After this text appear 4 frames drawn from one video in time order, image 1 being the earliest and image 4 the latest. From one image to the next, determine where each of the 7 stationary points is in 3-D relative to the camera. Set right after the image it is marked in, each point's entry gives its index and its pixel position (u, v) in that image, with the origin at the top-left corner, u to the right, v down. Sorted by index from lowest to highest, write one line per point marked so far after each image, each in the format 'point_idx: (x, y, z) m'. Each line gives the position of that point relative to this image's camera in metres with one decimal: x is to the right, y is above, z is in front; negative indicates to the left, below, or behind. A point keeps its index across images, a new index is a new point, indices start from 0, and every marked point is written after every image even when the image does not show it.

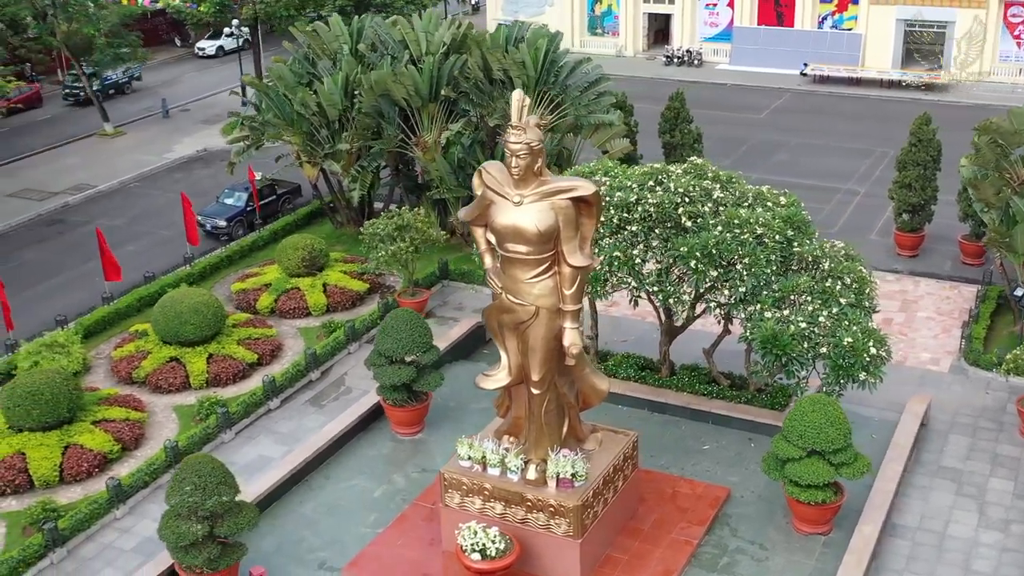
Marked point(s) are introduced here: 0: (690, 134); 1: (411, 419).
0: (+3.0, +2.6, +19.5) m
1: (-1.1, -1.5, +13.2) m
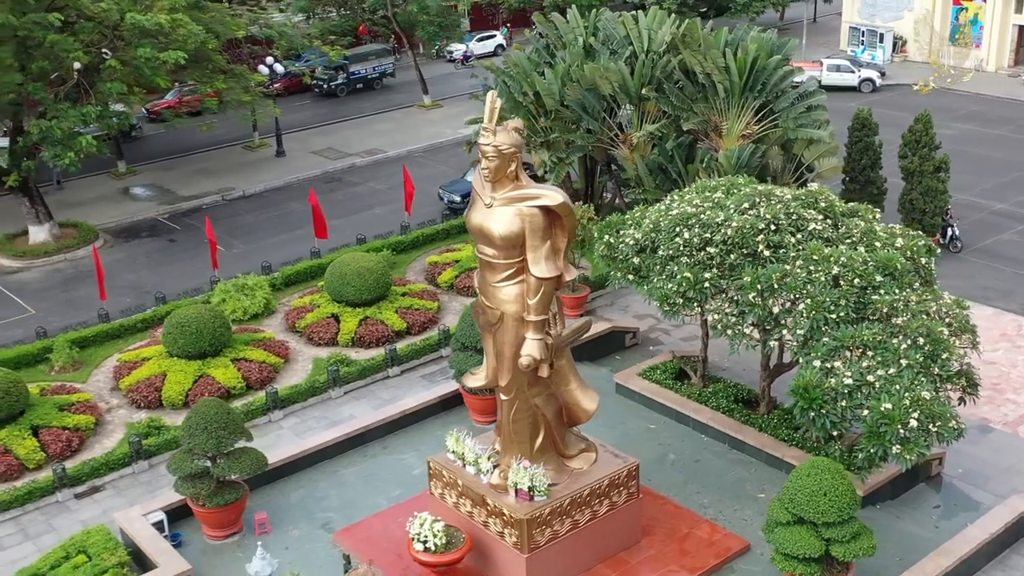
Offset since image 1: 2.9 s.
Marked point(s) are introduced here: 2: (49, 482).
0: (+6.4, +1.9, +17.6) m
1: (-0.3, -1.4, +13.3) m
2: (-5.0, -2.1, +12.5) m
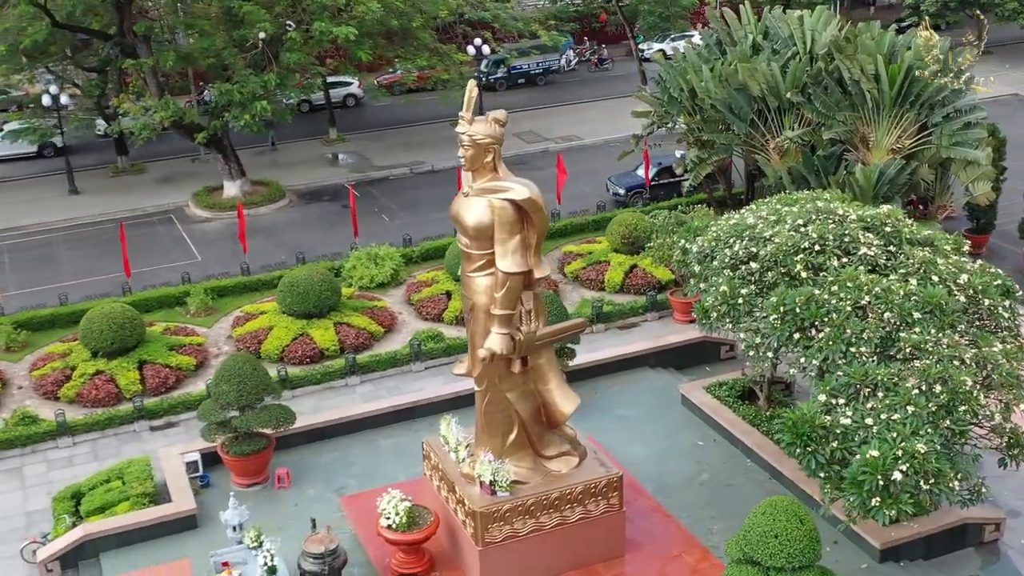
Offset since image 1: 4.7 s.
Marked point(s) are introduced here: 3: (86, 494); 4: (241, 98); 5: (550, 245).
0: (+8.1, +1.2, +15.6) m
1: (+0.3, -1.3, +13.3) m
2: (-4.5, -1.5, +13.7) m
3: (-4.3, -2.1, +11.9) m
4: (-4.5, +3.2, +19.4) m
5: (+0.6, +0.7, +18.9) m
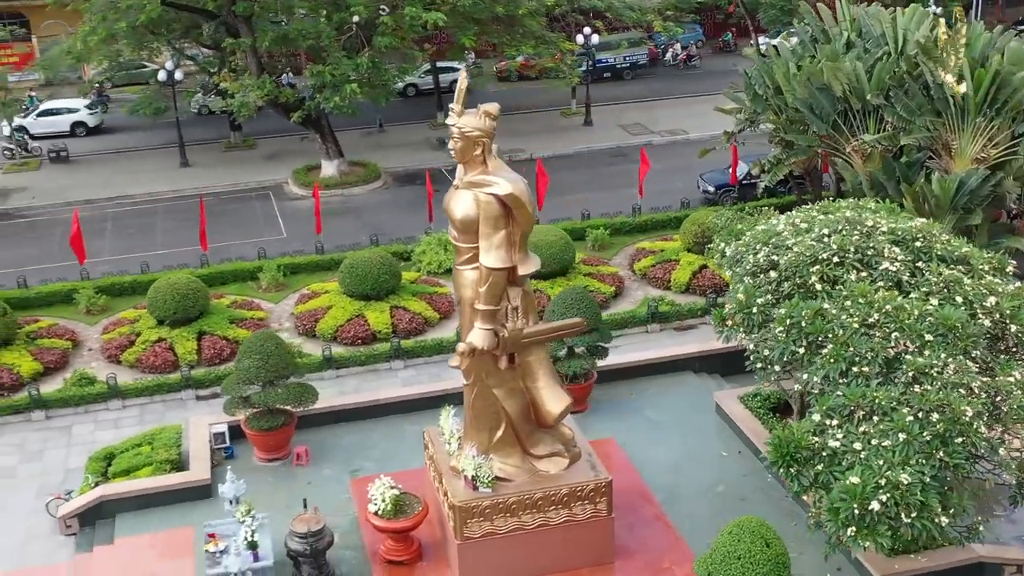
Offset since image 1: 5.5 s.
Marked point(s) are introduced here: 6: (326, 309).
0: (+8.8, +0.8, +14.3) m
1: (+0.6, -1.2, +13.1) m
2: (-4.1, -1.1, +14.2) m
3: (-4.2, -1.8, +12.4) m
4: (-3.1, +3.5, +19.8) m
5: (+1.8, +0.8, +18.6) m
6: (-2.6, -0.3, +16.1) m
